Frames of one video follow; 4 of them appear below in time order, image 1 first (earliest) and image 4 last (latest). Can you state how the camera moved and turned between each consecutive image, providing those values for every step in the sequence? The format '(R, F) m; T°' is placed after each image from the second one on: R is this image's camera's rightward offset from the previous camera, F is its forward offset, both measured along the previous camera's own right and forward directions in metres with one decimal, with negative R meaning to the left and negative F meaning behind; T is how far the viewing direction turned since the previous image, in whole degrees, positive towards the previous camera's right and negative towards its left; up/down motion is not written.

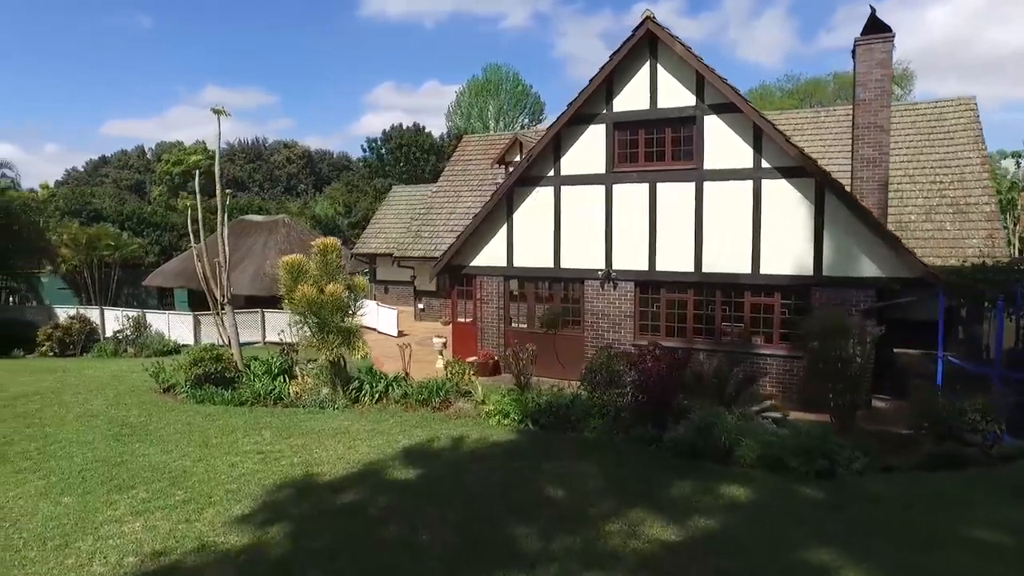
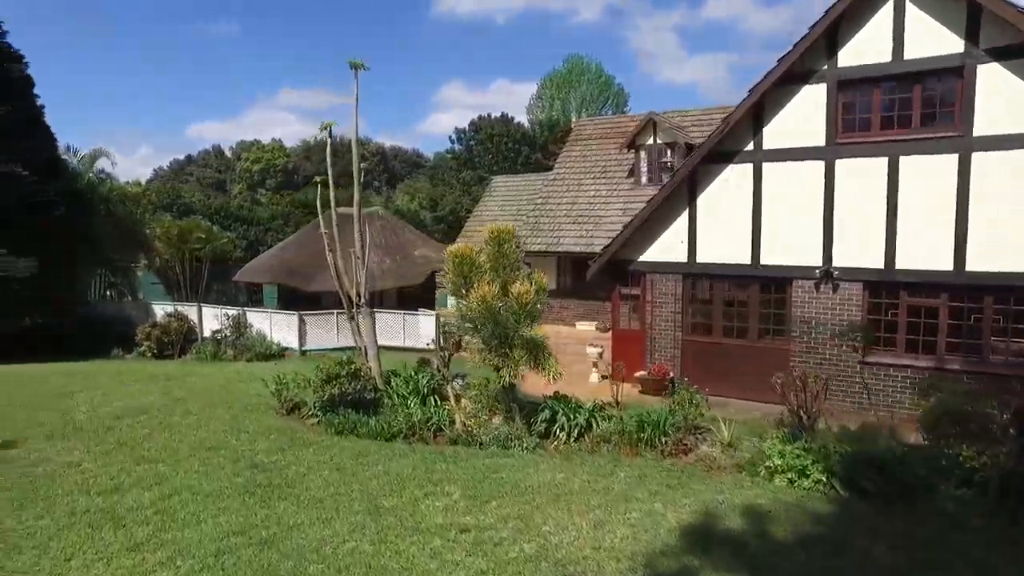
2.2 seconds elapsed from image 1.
(-2.3, +3.0) m; -5°
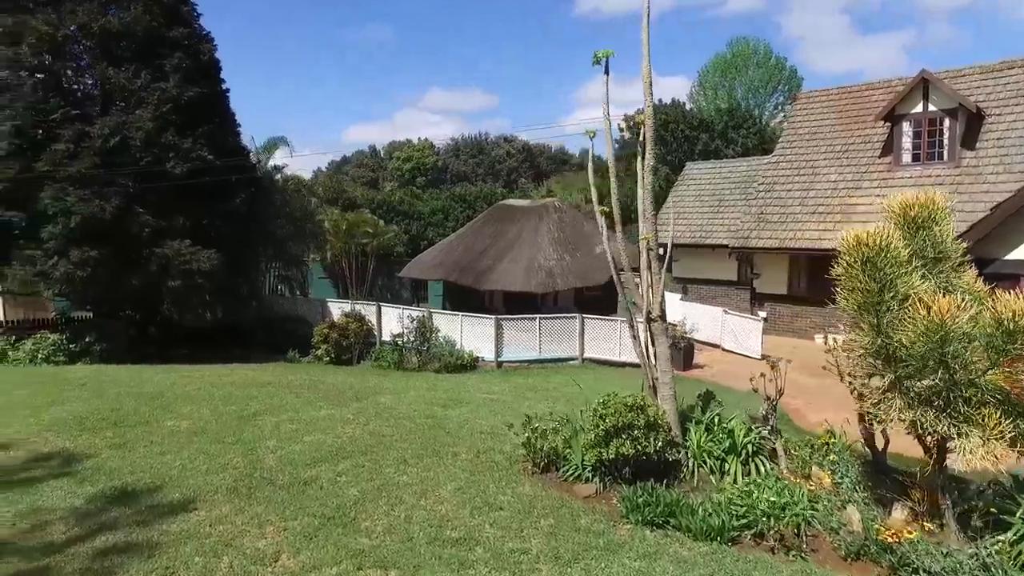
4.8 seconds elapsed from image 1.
(-2.4, +3.6) m; -11°
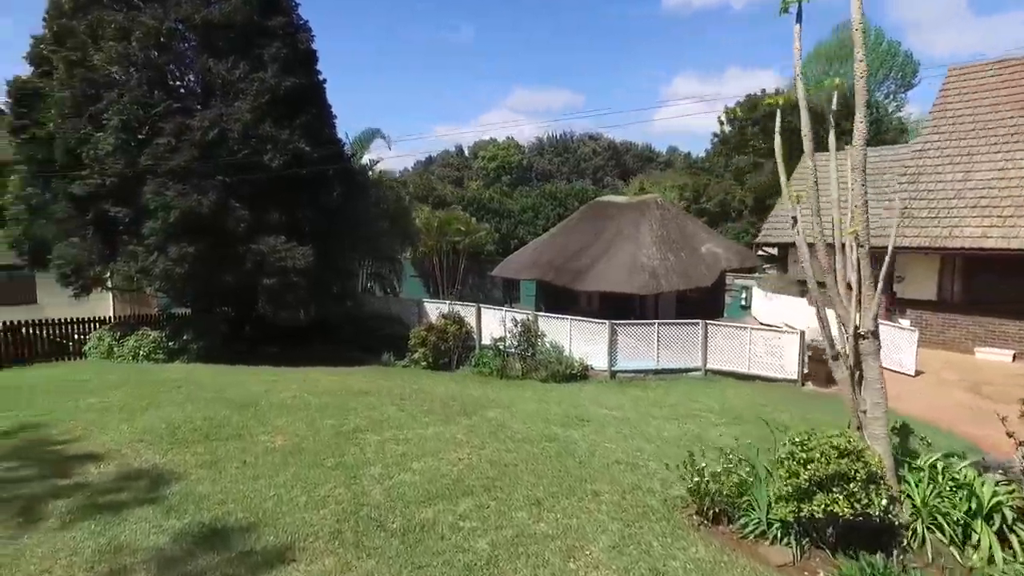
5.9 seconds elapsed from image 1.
(-0.7, +1.5) m; -6°
